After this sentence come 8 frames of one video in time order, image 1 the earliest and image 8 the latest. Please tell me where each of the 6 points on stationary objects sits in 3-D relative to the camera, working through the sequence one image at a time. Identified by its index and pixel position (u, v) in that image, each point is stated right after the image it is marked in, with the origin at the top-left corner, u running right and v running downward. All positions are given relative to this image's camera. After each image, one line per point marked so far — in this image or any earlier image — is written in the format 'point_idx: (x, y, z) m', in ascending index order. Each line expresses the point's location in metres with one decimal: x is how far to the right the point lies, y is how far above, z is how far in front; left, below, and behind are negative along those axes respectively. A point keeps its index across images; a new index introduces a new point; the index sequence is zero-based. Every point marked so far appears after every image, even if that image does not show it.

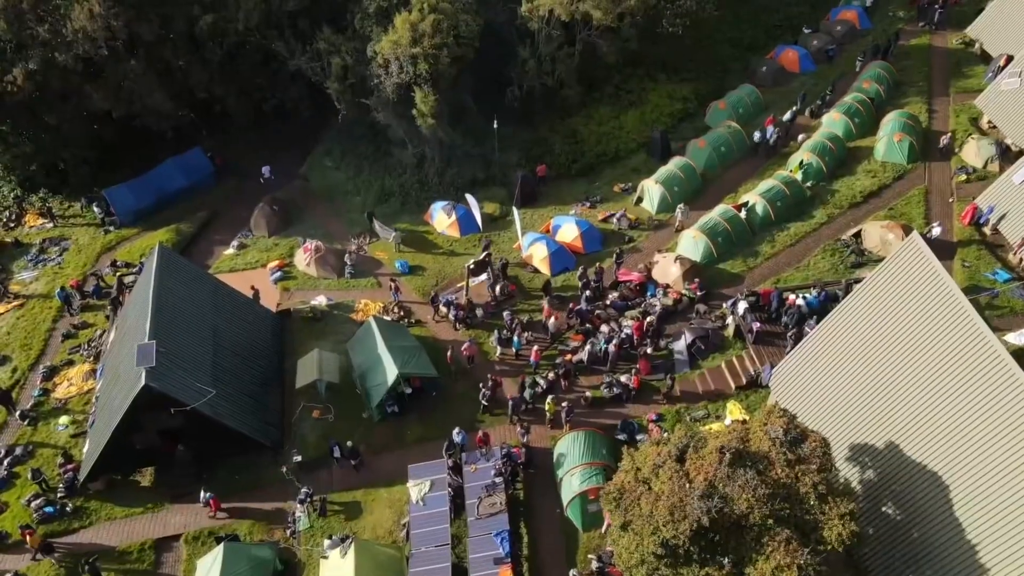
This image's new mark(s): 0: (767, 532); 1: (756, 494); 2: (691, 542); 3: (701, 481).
0: (+5.6, -5.4, +18.5) m
1: (+5.4, -4.6, +18.6) m
2: (+3.9, -5.5, +18.5) m
3: (+4.3, -4.4, +19.0) m
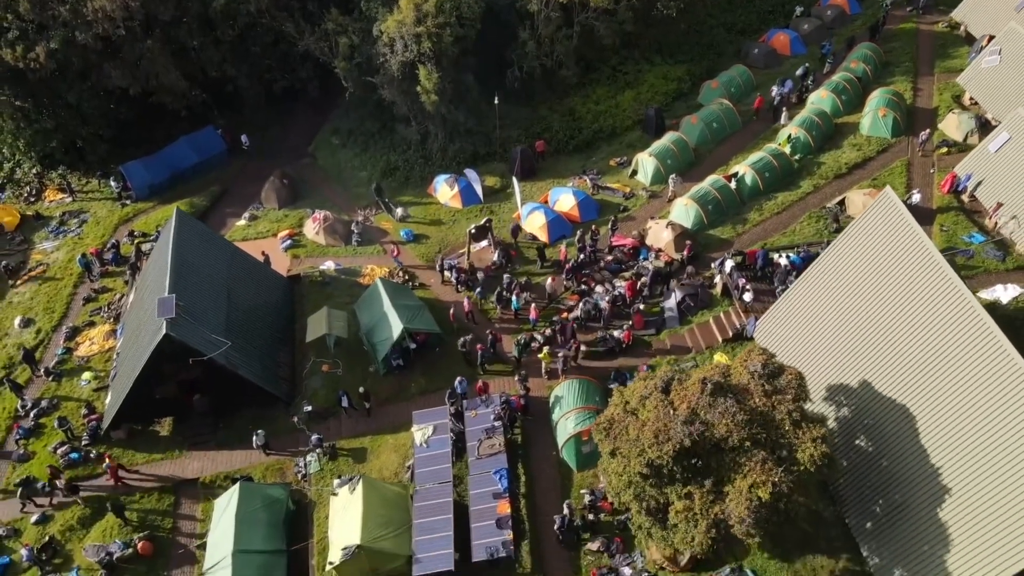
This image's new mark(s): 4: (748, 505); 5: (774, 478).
0: (+5.5, -3.9, +20.0) m
1: (+5.4, -3.1, +20.1) m
2: (+3.9, -4.1, +20.1) m
3: (+4.2, -2.9, +20.5) m
4: (+5.4, -5.0, +19.3) m
5: (+6.1, -4.4, +19.4) m
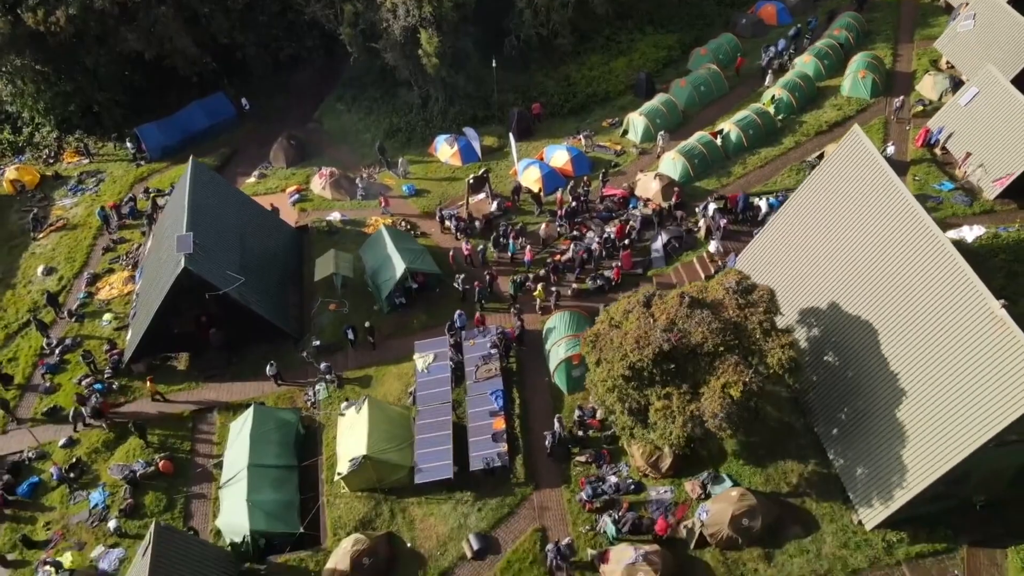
0: (+5.4, -1.8, +21.9) m
1: (+5.2, -1.0, +22.0) m
2: (+3.7, -1.9, +22.0) m
3: (+4.0, -0.8, +22.4) m
4: (+5.3, -2.9, +21.2) m
5: (+5.9, -2.3, +21.3) m
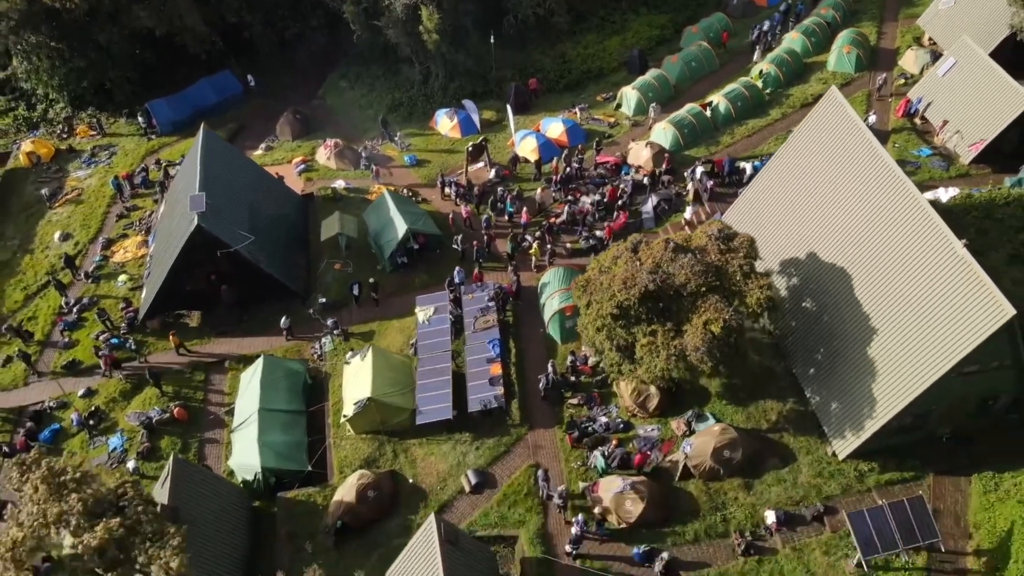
0: (+5.2, -0.3, +23.4) m
1: (+5.1, +0.5, +23.5) m
2: (+3.6, -0.4, +23.5) m
3: (+3.9, +0.8, +23.9) m
4: (+5.1, -1.3, +22.7) m
5: (+5.8, -0.7, +22.8) m
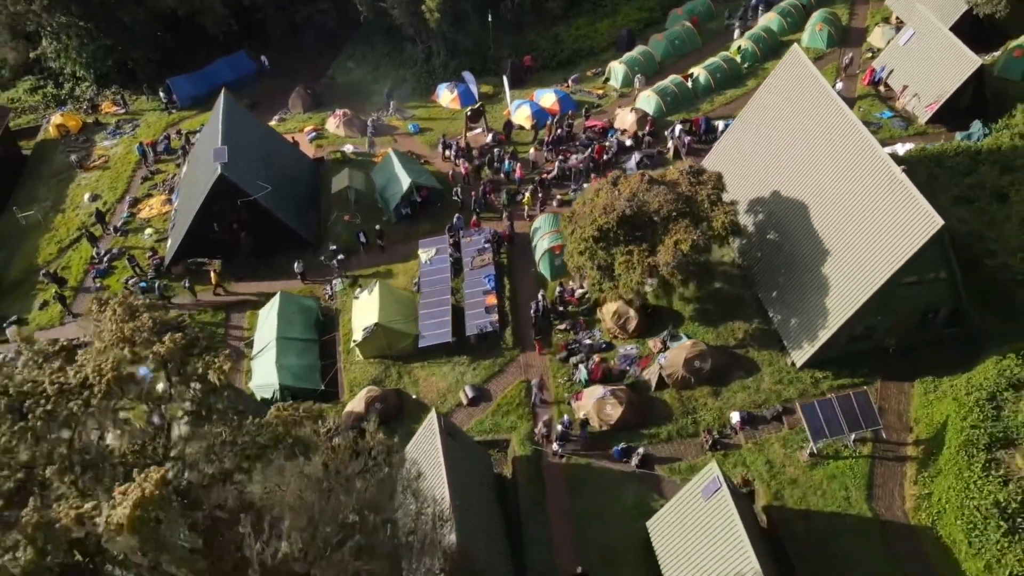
0: (+5.0, +2.1, +26.4) m
1: (+4.8, +2.9, +26.5) m
2: (+3.3, +1.9, +26.4) m
3: (+3.7, +3.1, +26.9) m
4: (+4.9, +1.0, +25.7) m
5: (+5.5, +1.6, +25.7) m
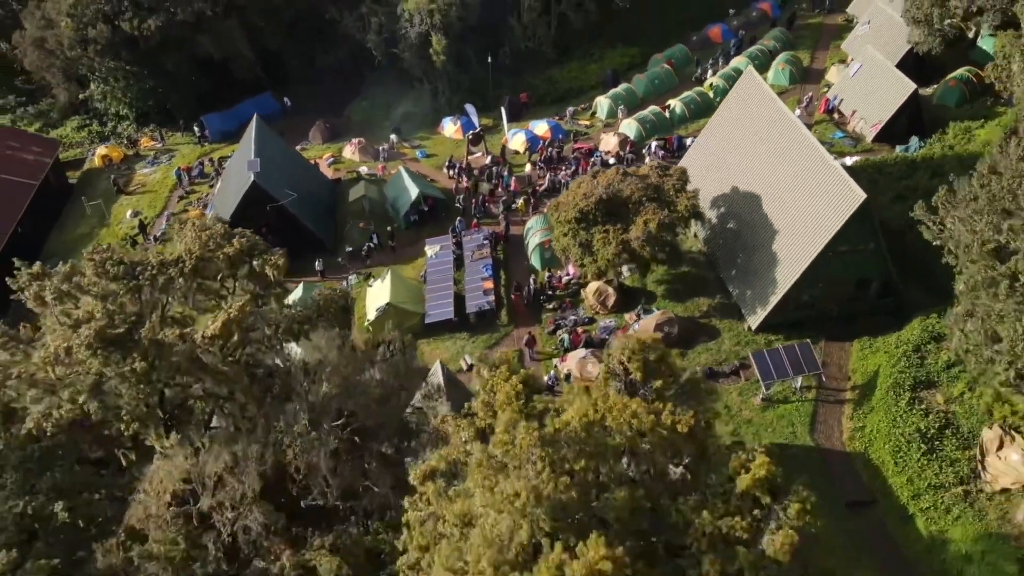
0: (+4.8, +3.0, +31.0) m
1: (+4.6, +3.8, +31.2) m
2: (+3.1, +2.9, +31.1) m
3: (+3.4, +4.0, +31.6) m
4: (+4.7, +2.0, +30.2) m
5: (+5.3, +2.6, +30.3) m
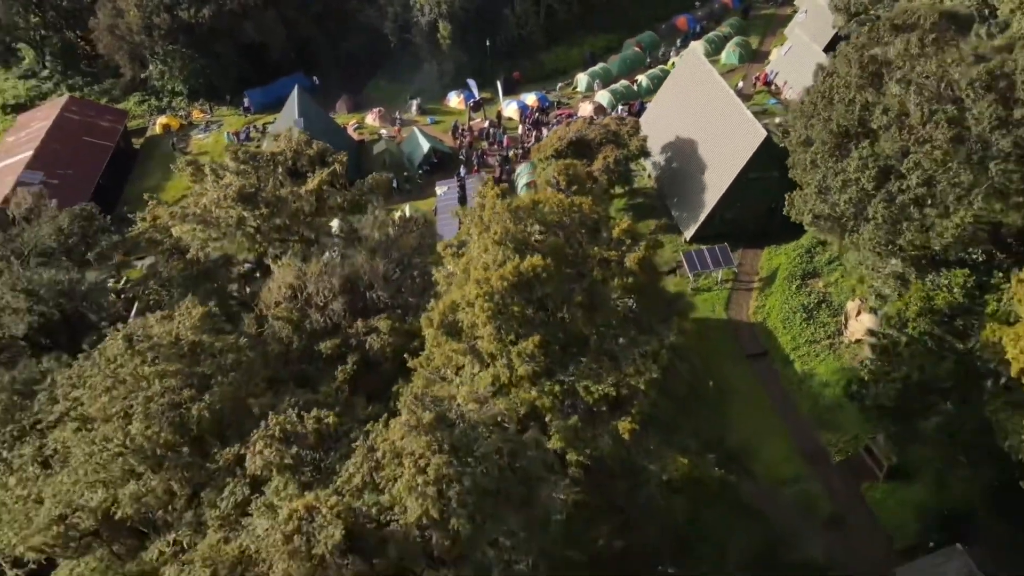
0: (+4.4, +6.9, +40.6) m
1: (+4.2, +7.6, +40.8) m
2: (+2.7, +6.7, +40.6) m
3: (+3.0, +7.8, +41.2) m
4: (+4.3, +5.8, +39.8) m
5: (+4.9, +6.4, +39.9) m
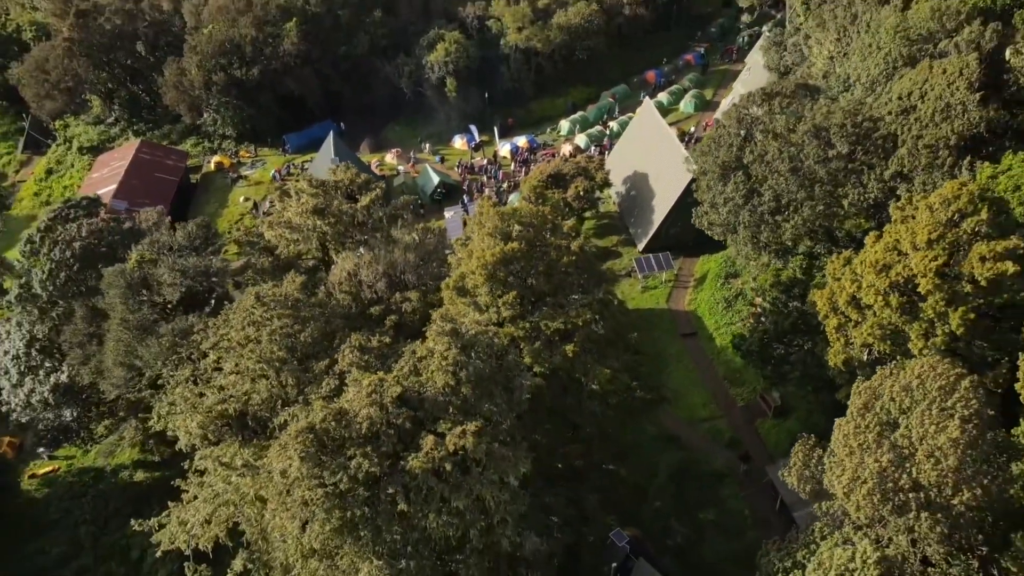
0: (+3.9, +6.8, +52.4) m
1: (+3.7, +7.6, +52.7) m
2: (+2.2, +6.7, +52.5) m
3: (+2.6, +7.8, +53.1) m
4: (+3.8, +5.9, +51.6) m
5: (+4.4, +6.5, +51.8) m
